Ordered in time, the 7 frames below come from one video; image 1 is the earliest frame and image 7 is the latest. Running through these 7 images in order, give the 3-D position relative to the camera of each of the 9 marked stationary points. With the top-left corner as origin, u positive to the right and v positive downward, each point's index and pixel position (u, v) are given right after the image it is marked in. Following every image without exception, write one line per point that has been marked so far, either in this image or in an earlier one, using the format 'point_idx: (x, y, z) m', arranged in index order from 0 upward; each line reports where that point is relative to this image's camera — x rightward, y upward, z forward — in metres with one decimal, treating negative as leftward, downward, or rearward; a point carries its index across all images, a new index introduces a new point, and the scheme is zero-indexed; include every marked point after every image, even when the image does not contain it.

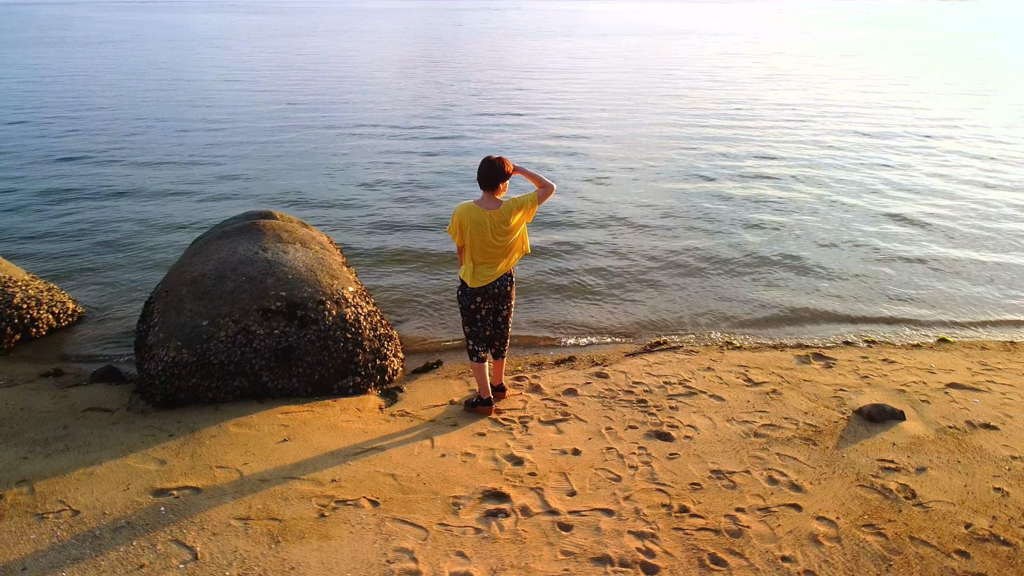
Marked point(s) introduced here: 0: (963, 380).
0: (+3.3, -0.7, +5.9) m
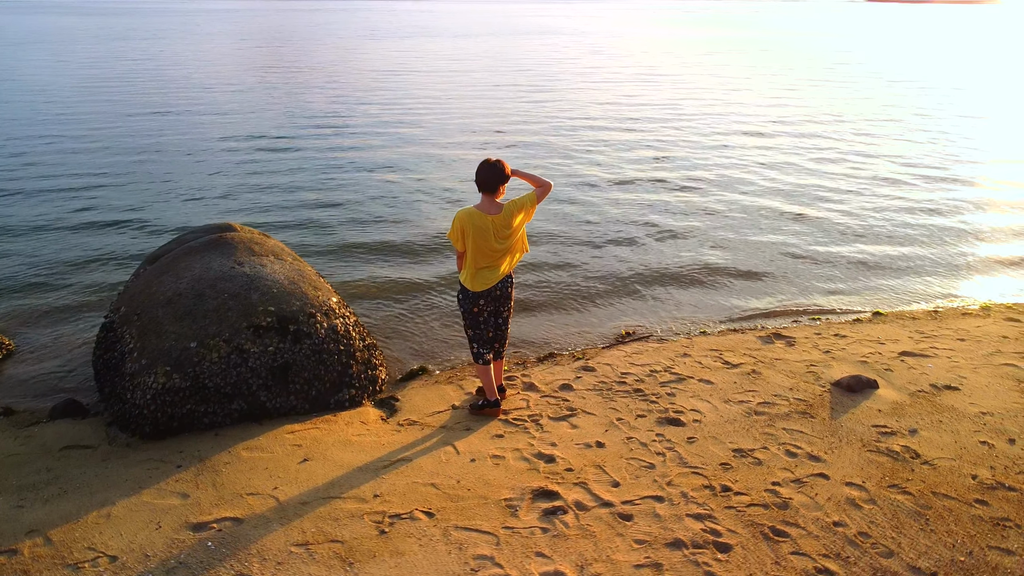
0: (+3.1, -0.5, +6.4) m
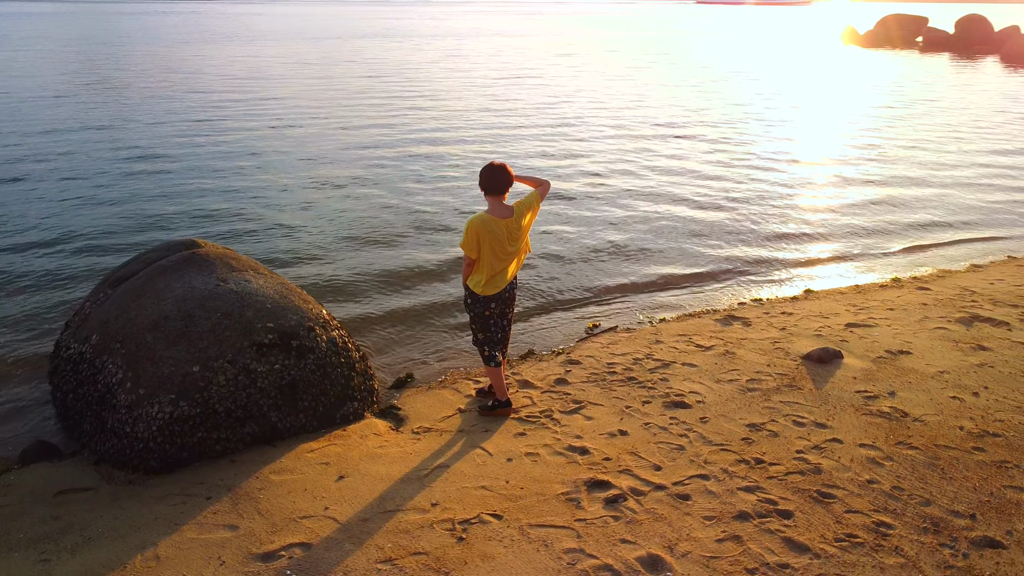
0: (+2.9, -0.3, +7.0) m
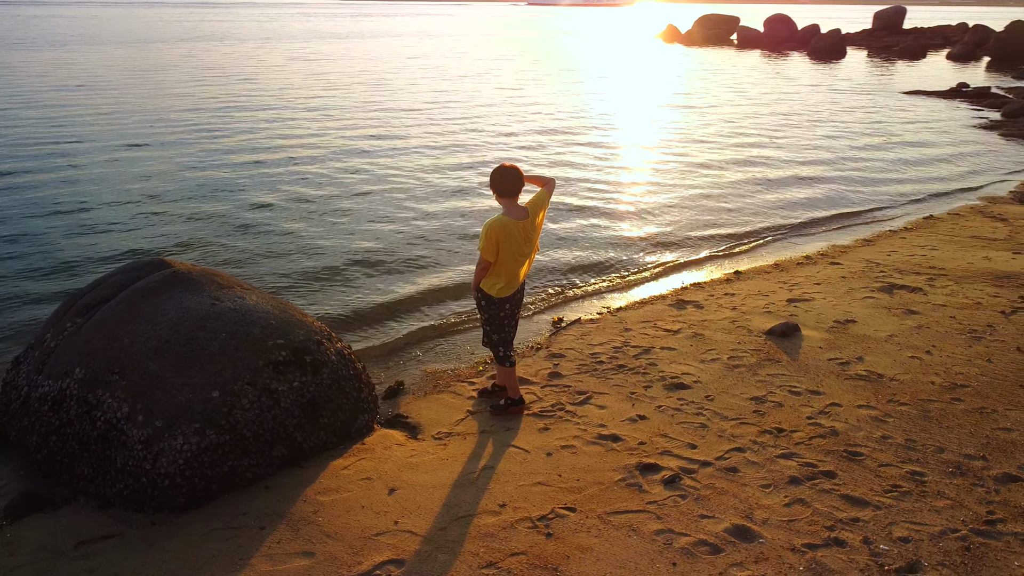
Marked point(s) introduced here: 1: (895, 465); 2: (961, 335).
0: (+2.6, -0.1, +7.6) m
1: (+2.0, -0.9, +4.4) m
2: (+3.5, -0.4, +6.3) m
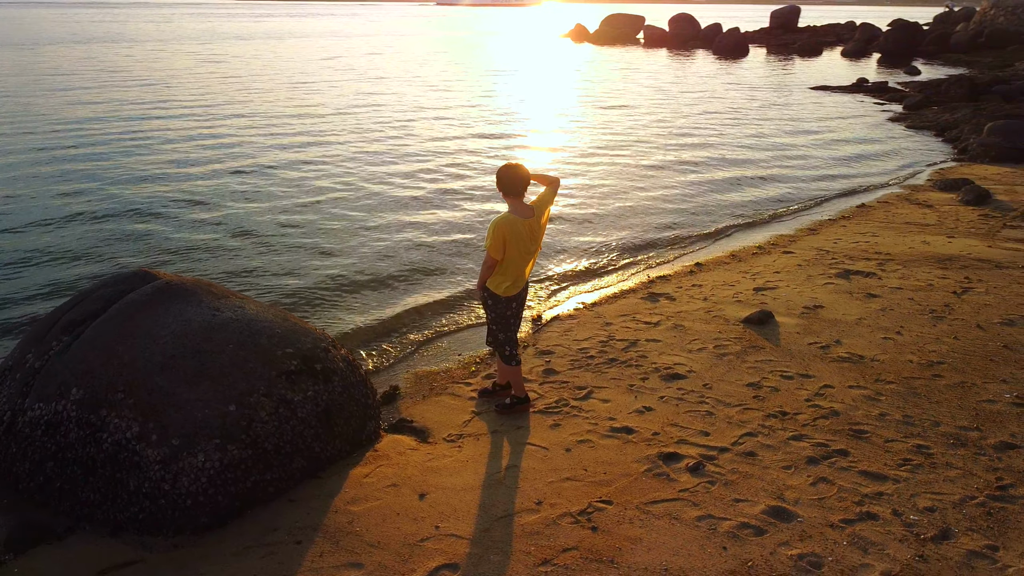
0: (+2.3, 0.0, +7.9) m
1: (+2.2, -0.9, +4.6) m
2: (+3.4, -0.2, +6.7) m
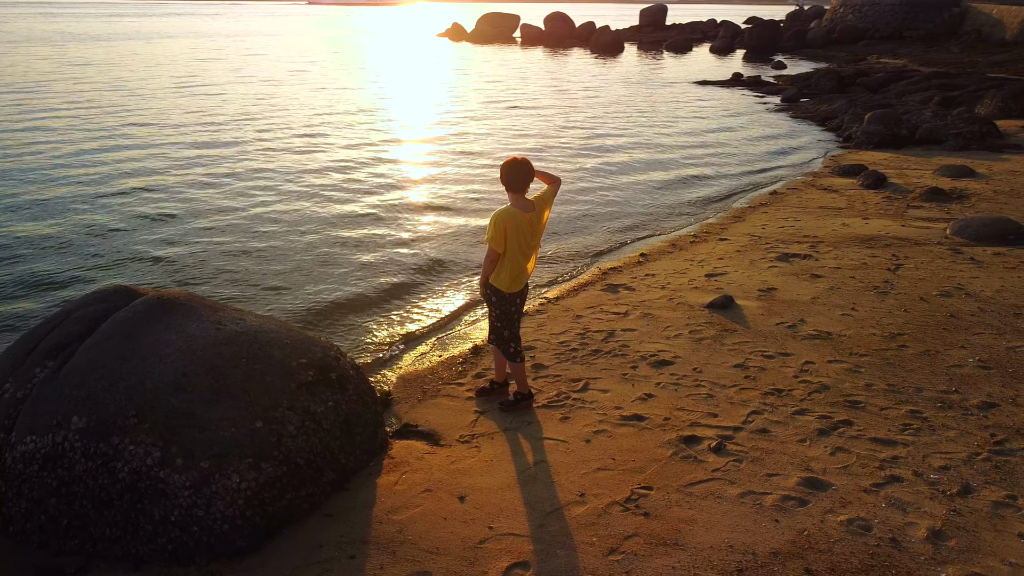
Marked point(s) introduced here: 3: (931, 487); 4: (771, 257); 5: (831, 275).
0: (+1.9, +0.2, +8.2) m
1: (+2.3, -0.7, +4.9) m
2: (+3.1, 0.0, +7.1) m
3: (+2.1, -1.0, +4.0) m
4: (+2.7, +0.3, +8.5) m
5: (+3.0, +0.1, +7.7) m
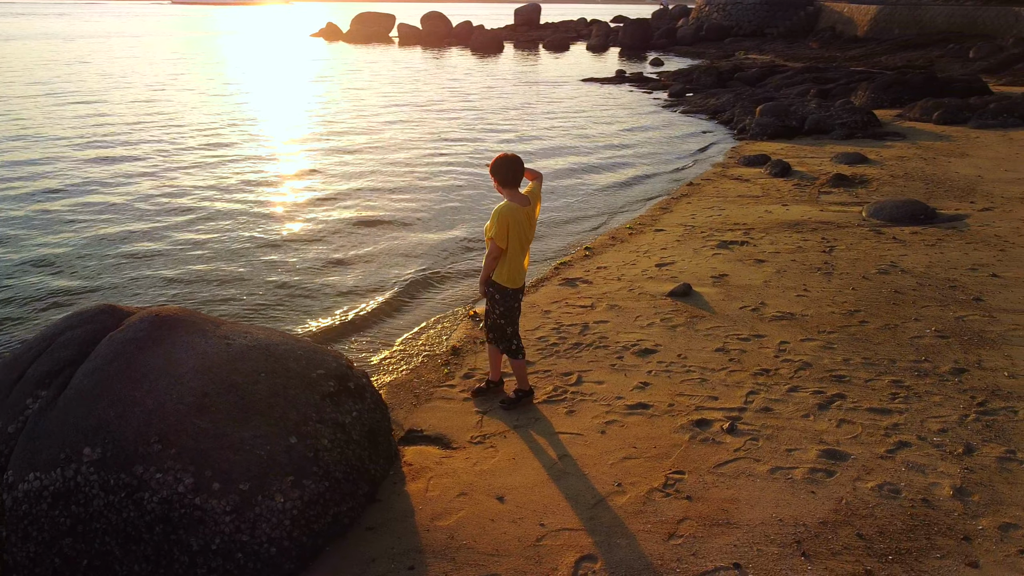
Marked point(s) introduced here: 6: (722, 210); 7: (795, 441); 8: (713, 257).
0: (+1.5, +0.3, +8.4) m
1: (+2.3, -0.6, +5.3) m
2: (+2.8, +0.1, +7.6) m
3: (+2.3, -0.9, +4.3) m
4: (+2.2, +0.5, +8.9) m
5: (+2.6, +0.3, +8.1) m
6: (+2.7, +1.0, +10.6) m
7: (+1.6, -0.9, +4.5) m
8: (+2.1, +0.3, +8.4) m
